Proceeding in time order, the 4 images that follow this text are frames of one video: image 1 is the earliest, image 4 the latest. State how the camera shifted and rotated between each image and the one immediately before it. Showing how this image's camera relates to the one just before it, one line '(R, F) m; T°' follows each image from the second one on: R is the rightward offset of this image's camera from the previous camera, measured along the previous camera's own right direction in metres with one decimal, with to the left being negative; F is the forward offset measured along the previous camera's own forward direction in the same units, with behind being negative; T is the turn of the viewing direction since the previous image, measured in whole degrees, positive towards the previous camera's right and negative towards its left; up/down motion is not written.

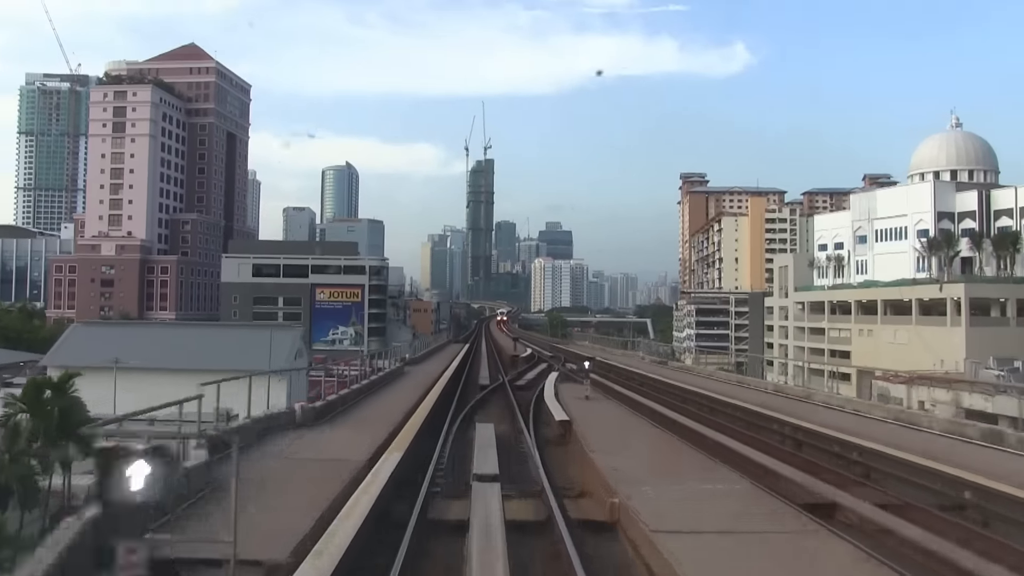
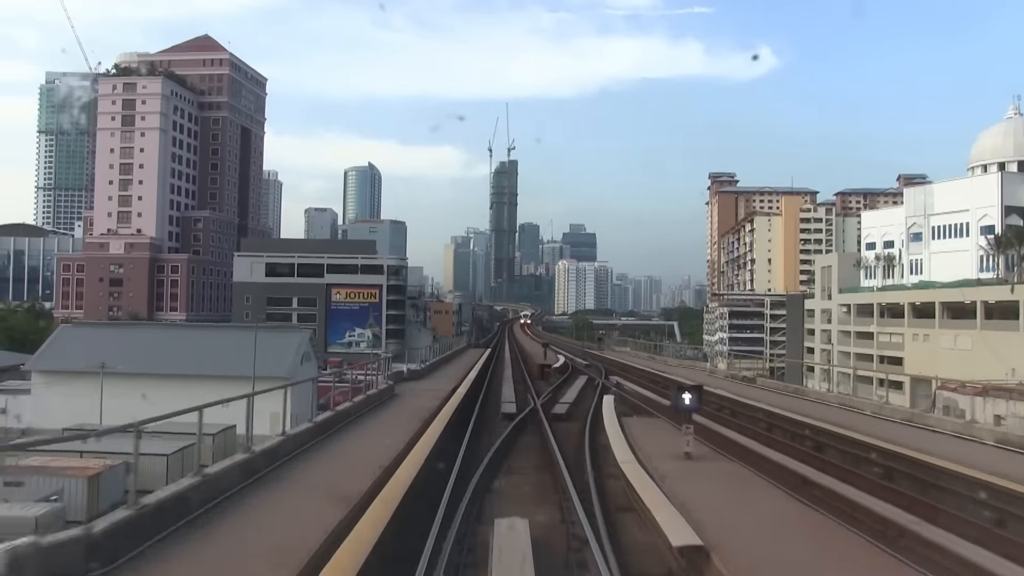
(-0.1, +1.7) m; -2°
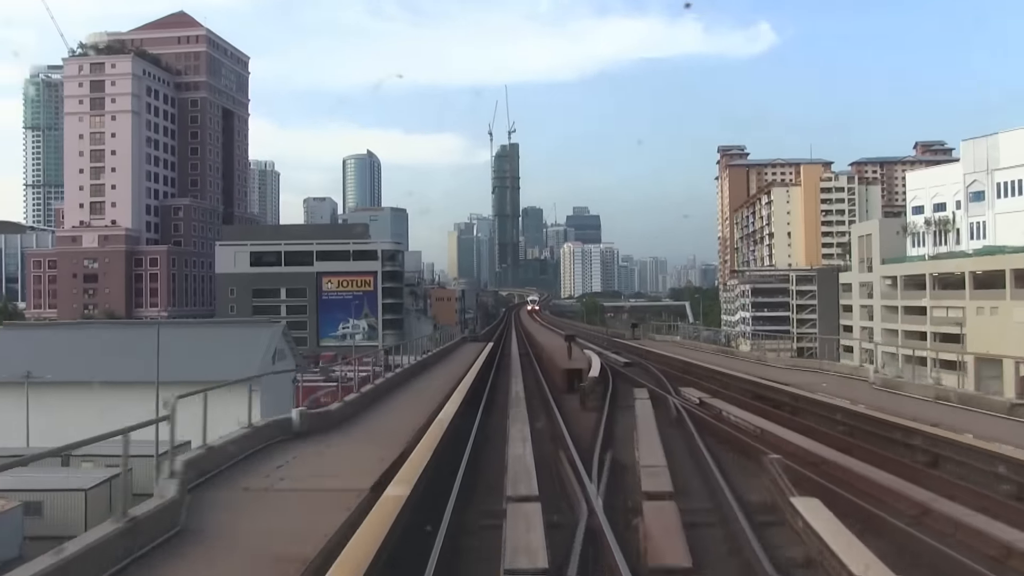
(0.0, +2.7) m; 0°
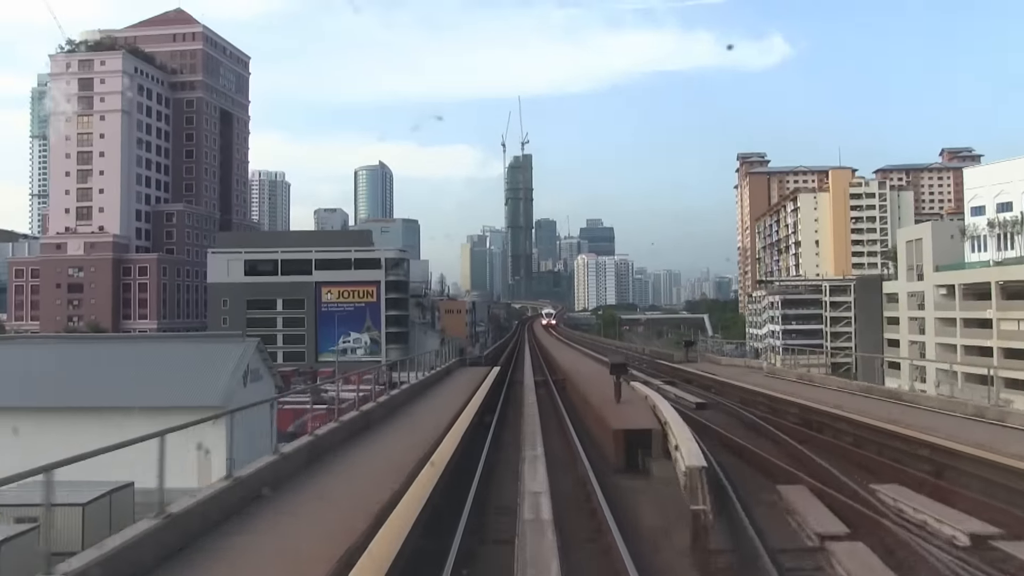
(0.0, +2.3) m; -1°
